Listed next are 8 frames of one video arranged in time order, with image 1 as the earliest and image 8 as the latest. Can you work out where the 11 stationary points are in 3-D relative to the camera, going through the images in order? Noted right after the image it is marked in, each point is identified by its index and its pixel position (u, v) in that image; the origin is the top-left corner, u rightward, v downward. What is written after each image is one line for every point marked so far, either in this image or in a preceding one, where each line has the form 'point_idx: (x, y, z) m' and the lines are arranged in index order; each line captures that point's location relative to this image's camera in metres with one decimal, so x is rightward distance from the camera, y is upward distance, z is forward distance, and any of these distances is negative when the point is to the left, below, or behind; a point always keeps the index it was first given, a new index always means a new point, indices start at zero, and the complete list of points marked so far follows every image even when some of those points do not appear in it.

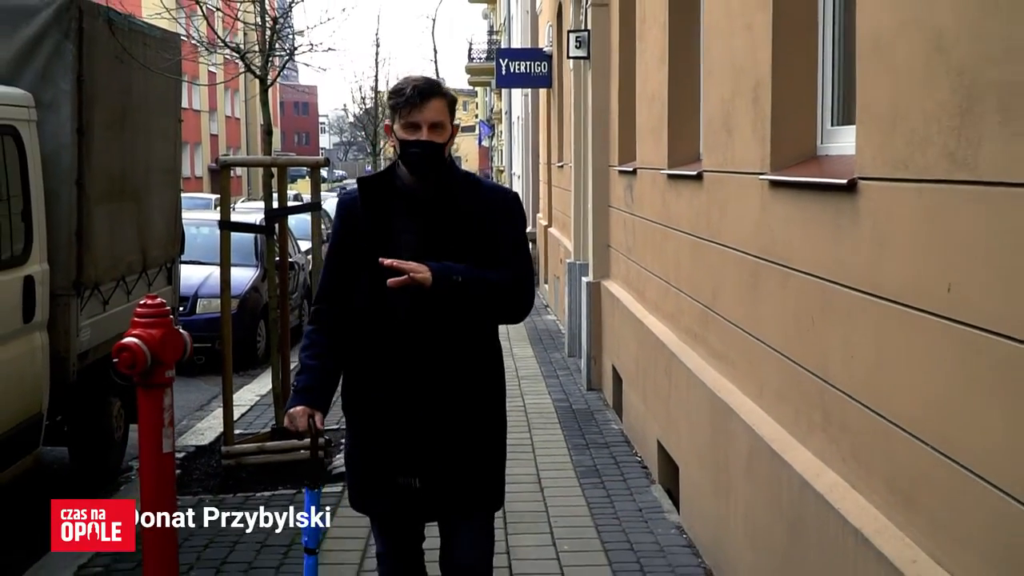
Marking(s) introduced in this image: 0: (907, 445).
0: (+1.0, -0.4, +2.9) m
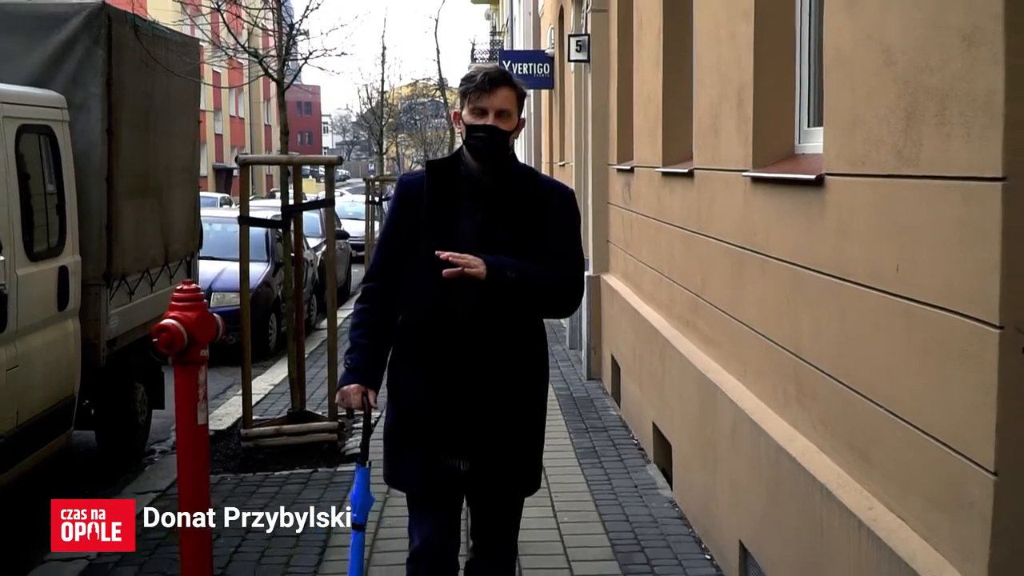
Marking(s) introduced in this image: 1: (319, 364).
0: (+1.0, -0.3, +3.3) m
1: (-1.8, -0.7, +10.8) m
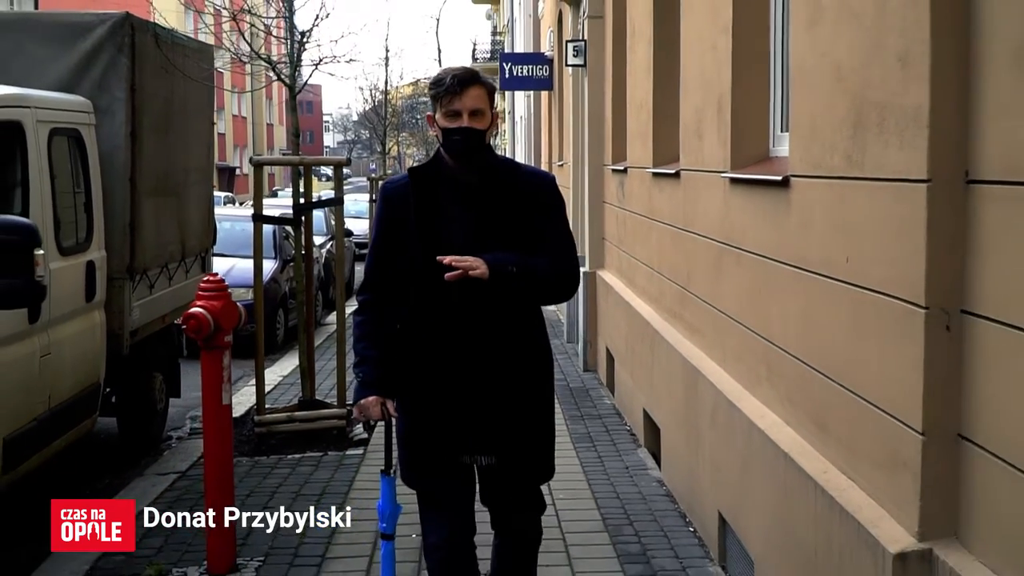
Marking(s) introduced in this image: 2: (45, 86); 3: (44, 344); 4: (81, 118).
0: (+1.0, -0.3, +3.8) m
1: (-1.8, -0.7, +11.2) m
2: (-2.9, +1.3, +7.1) m
3: (-2.5, -0.3, +6.1) m
4: (-2.5, +1.0, +6.8) m
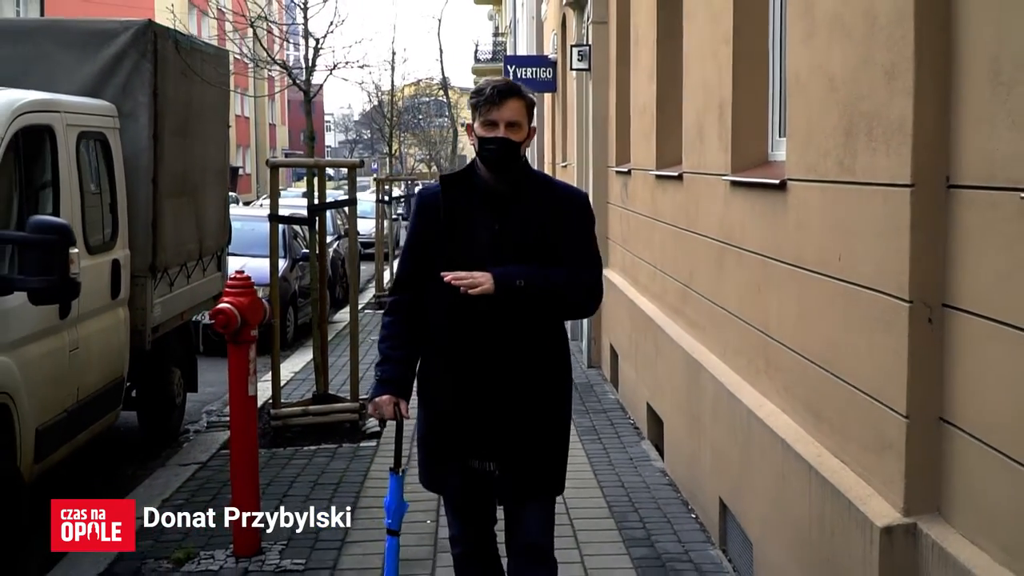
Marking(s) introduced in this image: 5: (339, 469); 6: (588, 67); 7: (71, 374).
0: (+1.1, -0.3, +4.0) m
1: (-1.7, -0.7, +11.5) m
2: (-2.8, +1.3, +7.4) m
3: (-2.4, -0.3, +6.4) m
4: (-2.5, +1.0, +7.1) m
5: (-1.1, -1.1, +7.2) m
6: (+0.7, +2.0, +10.6) m
7: (-2.4, -0.5, +6.4) m
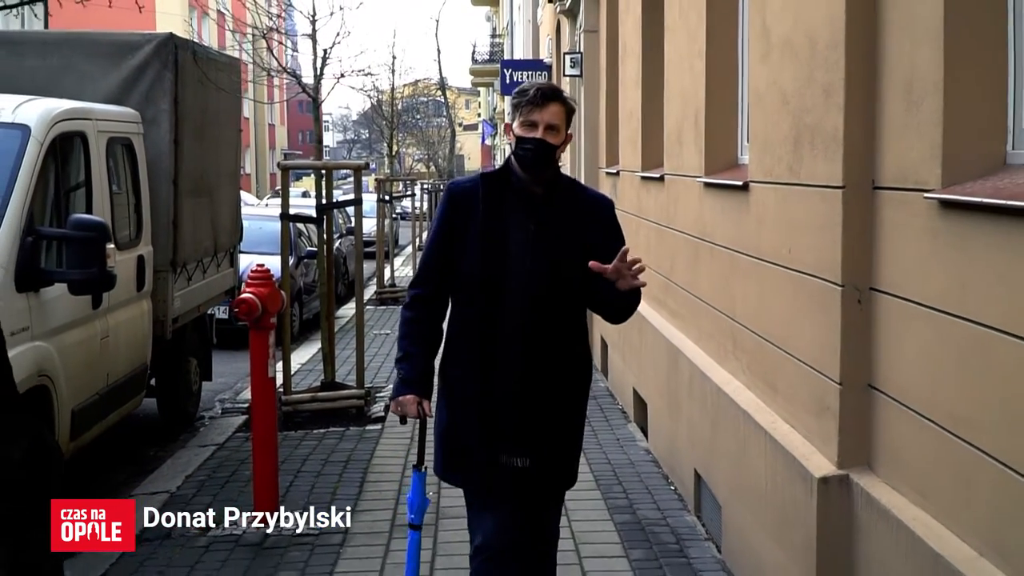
0: (+1.0, -0.2, +4.6) m
1: (-1.7, -0.6, +12.1) m
2: (-2.9, +1.3, +8.0) m
3: (-2.5, -0.2, +6.9) m
4: (-2.5, +1.1, +7.6) m
5: (-1.1, -1.1, +7.7) m
6: (+0.7, +2.1, +11.2) m
7: (-2.5, -0.4, +6.9) m
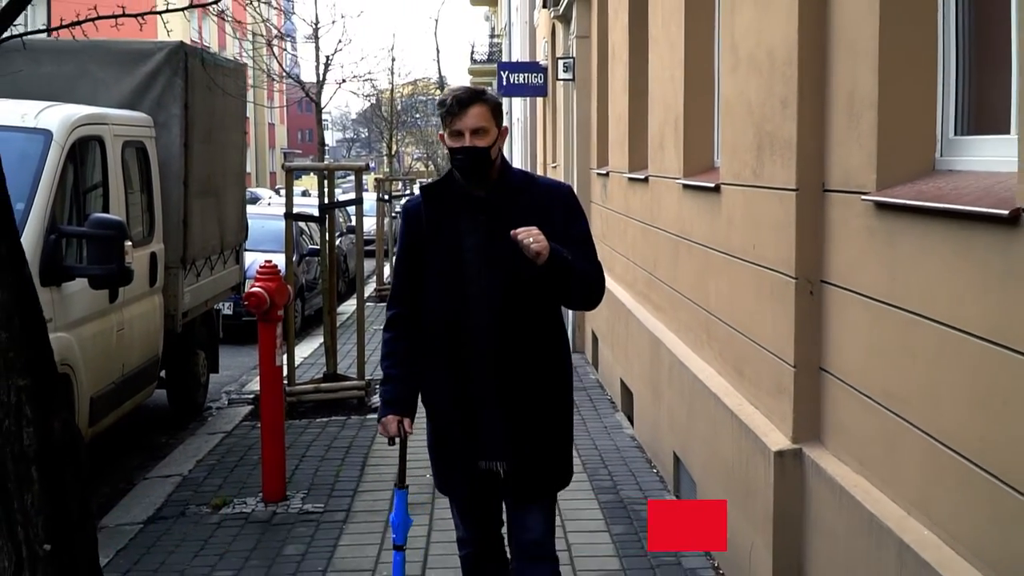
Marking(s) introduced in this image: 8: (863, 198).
0: (+1.0, -0.2, +5.0) m
1: (-1.8, -0.6, +12.5) m
2: (-2.9, +1.3, +8.4) m
3: (-2.5, -0.2, +7.3) m
4: (-2.6, +1.1, +8.0) m
5: (-1.2, -1.0, +8.2) m
6: (+0.6, +2.1, +11.6) m
7: (-2.5, -0.4, +7.4) m
8: (+1.1, +0.3, +3.8) m
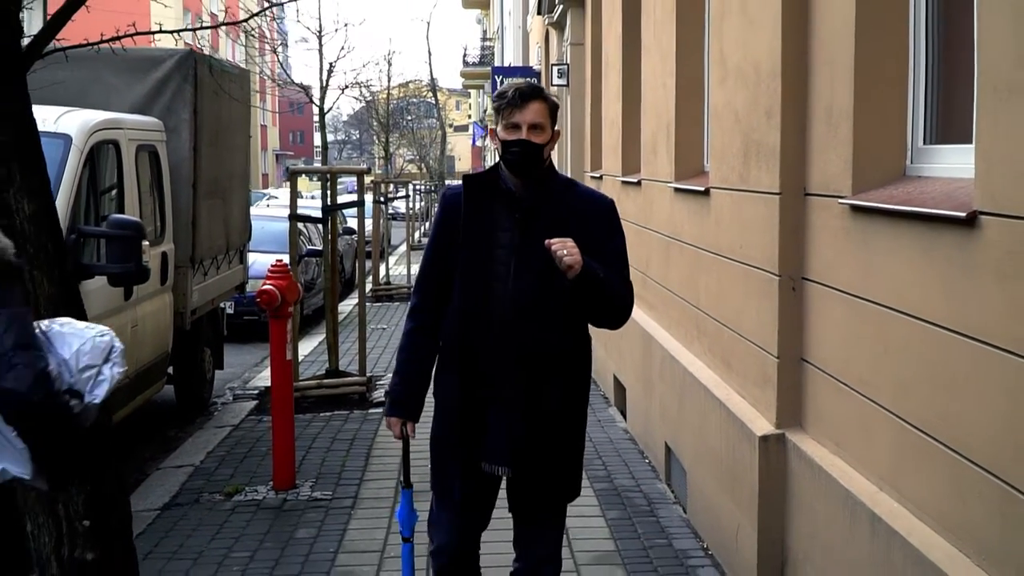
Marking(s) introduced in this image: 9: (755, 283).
0: (+1.0, -0.2, +5.3) m
1: (-1.8, -0.6, +12.8) m
2: (-2.9, +1.4, +8.7) m
3: (-2.5, -0.2, +7.6) m
4: (-2.6, +1.1, +8.3) m
5: (-1.2, -1.0, +8.5) m
6: (+0.6, +2.1, +11.9) m
7: (-2.5, -0.4, +7.7) m
8: (+1.2, +0.3, +4.1) m
9: (+1.0, 0.0, +4.8) m
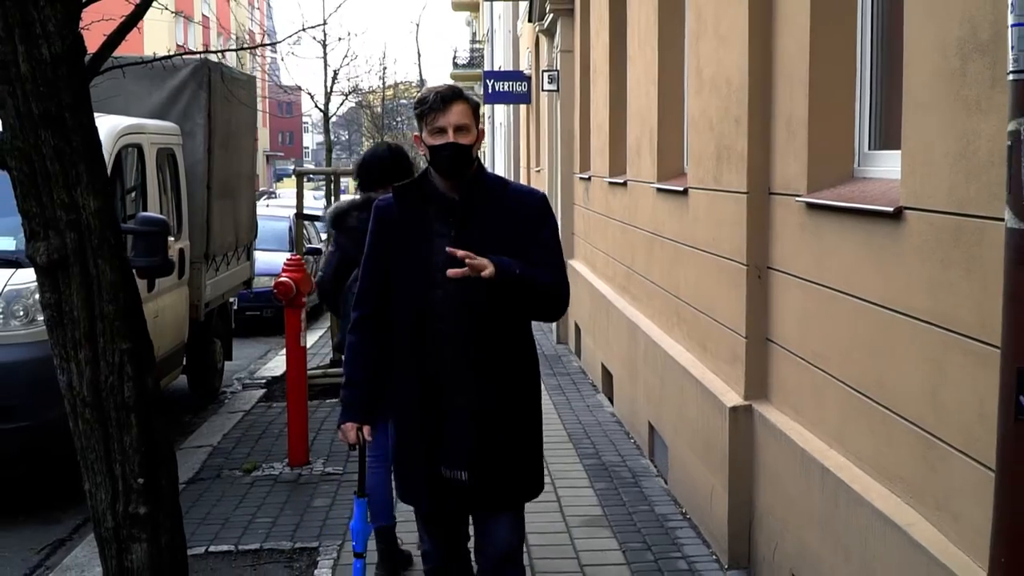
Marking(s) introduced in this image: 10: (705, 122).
0: (+1.0, -0.2, +5.9) m
1: (-1.9, -0.5, +13.4) m
2: (-3.0, +1.4, +9.2) m
3: (-2.6, -0.1, +8.2) m
4: (-2.6, +1.2, +8.9) m
5: (-1.2, -1.0, +9.1) m
6: (+0.5, +2.2, +12.5) m
7: (-2.6, -0.3, +8.2) m
8: (+1.2, +0.4, +4.7) m
9: (+1.0, +0.1, +5.4) m
10: (+1.0, +0.8, +5.9) m
